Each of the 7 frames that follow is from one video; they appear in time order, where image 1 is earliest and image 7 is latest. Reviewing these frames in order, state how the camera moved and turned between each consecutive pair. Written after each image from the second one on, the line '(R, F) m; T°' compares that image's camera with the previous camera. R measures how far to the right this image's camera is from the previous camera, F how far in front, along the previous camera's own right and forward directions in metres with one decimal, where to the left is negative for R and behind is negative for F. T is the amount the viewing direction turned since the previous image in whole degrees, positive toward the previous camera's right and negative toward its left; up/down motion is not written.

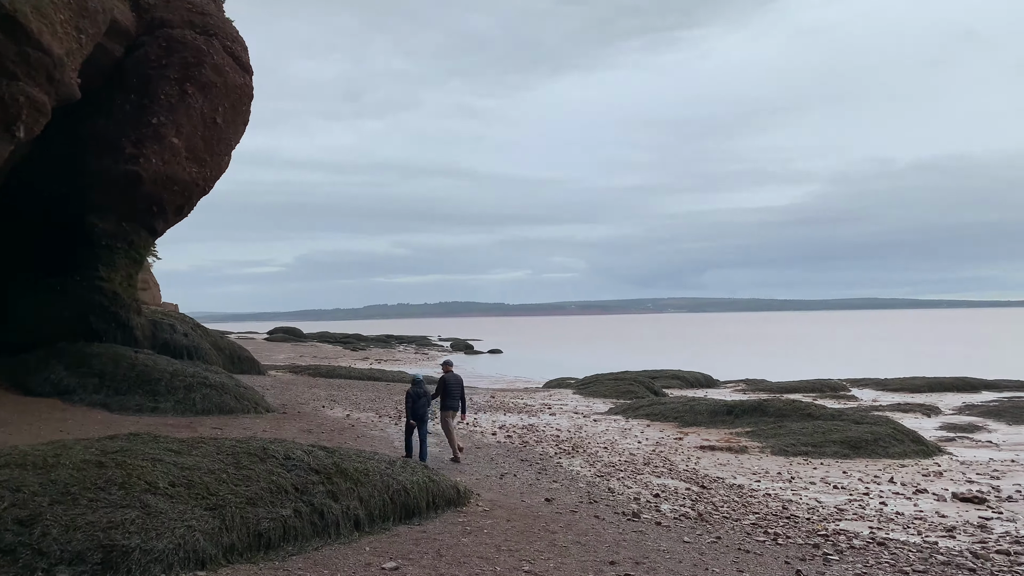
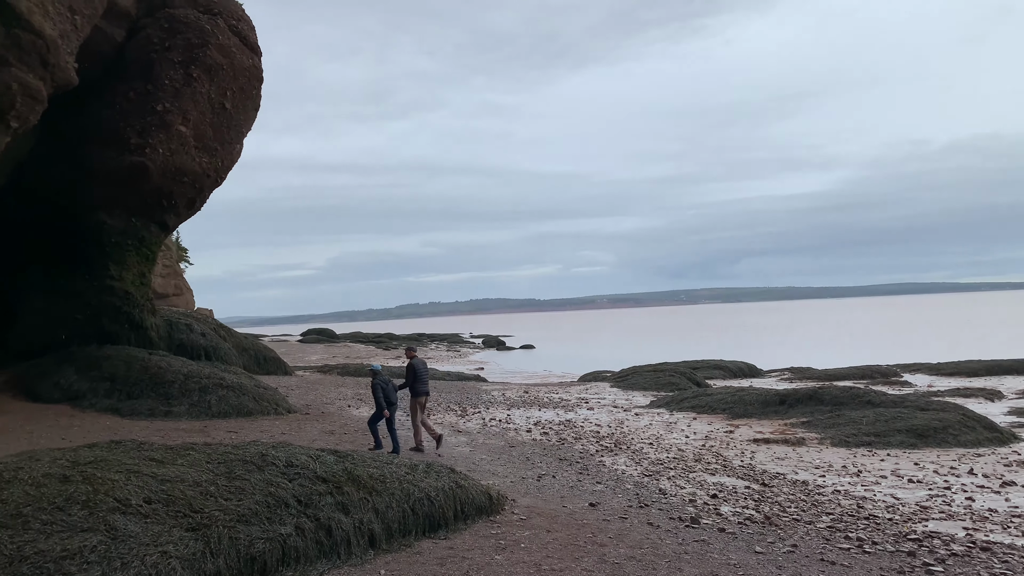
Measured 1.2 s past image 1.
(0.0, +1.1) m; -2°
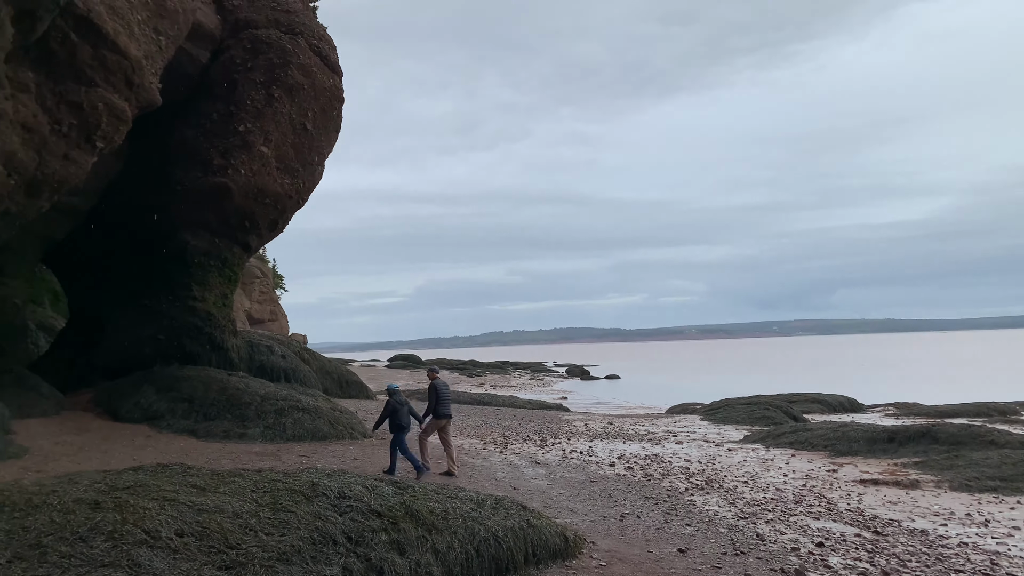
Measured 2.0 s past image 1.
(+0.1, +0.7) m; -6°
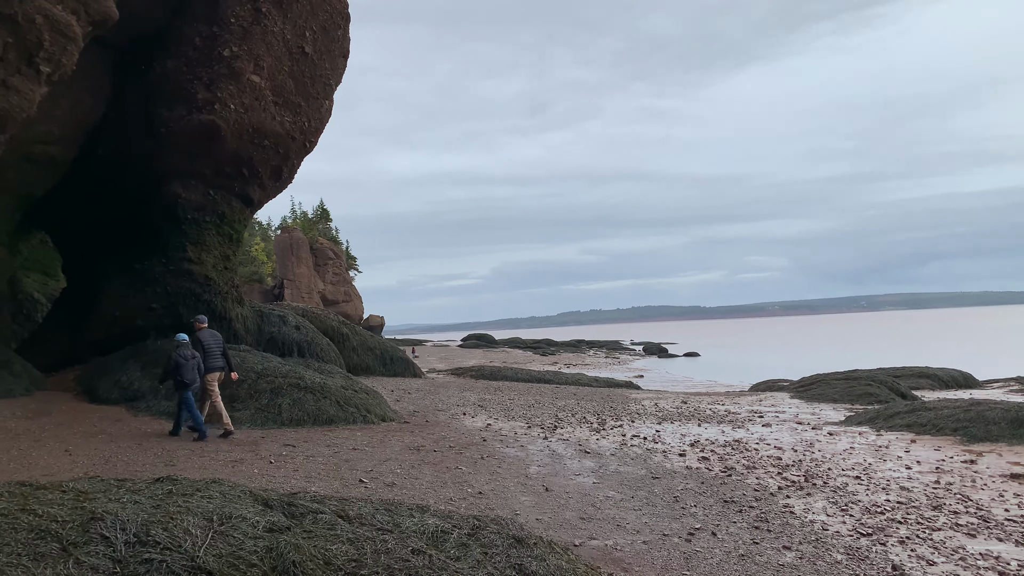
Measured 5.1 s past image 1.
(+0.5, +2.7) m; -5°
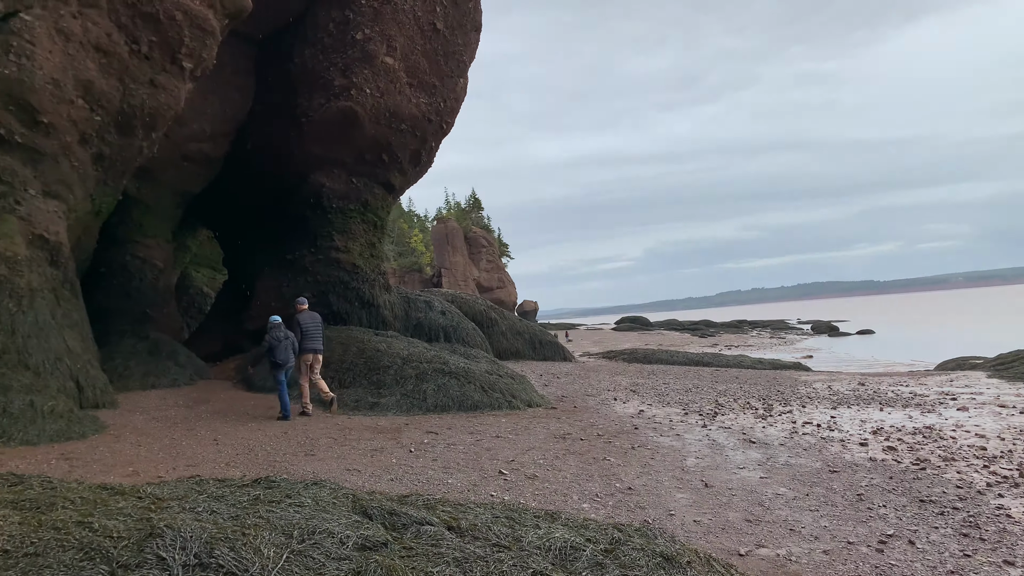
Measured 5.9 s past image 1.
(+0.1, +0.7) m; -11°
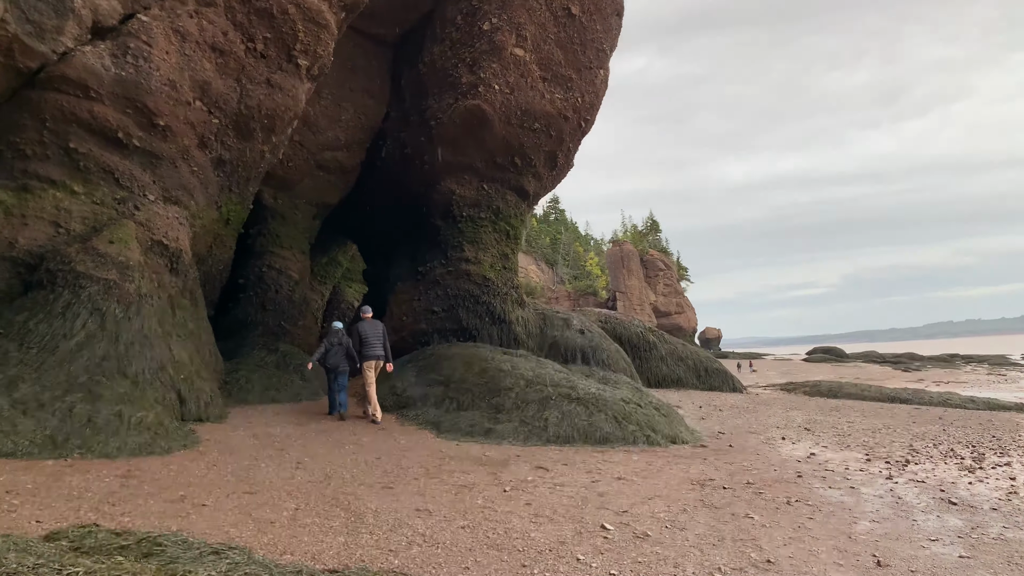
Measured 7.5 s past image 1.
(+0.5, +1.4) m; -13°
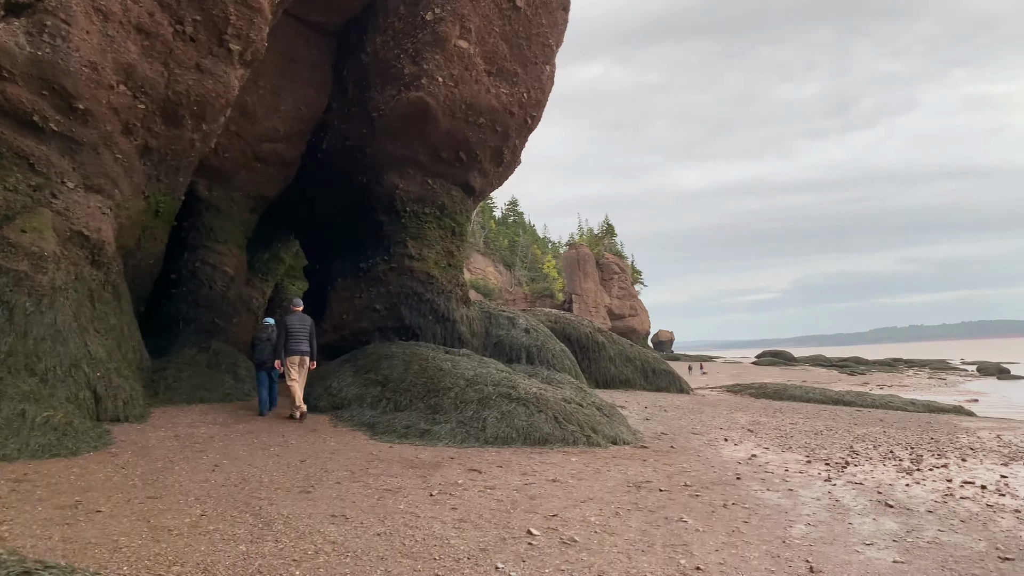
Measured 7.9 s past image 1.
(+0.2, +0.3) m; +3°
